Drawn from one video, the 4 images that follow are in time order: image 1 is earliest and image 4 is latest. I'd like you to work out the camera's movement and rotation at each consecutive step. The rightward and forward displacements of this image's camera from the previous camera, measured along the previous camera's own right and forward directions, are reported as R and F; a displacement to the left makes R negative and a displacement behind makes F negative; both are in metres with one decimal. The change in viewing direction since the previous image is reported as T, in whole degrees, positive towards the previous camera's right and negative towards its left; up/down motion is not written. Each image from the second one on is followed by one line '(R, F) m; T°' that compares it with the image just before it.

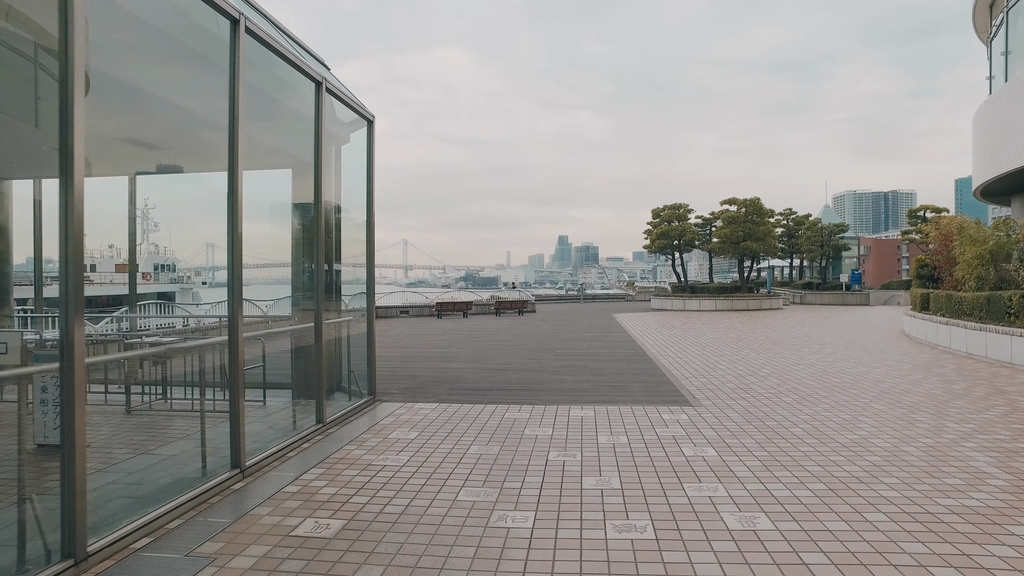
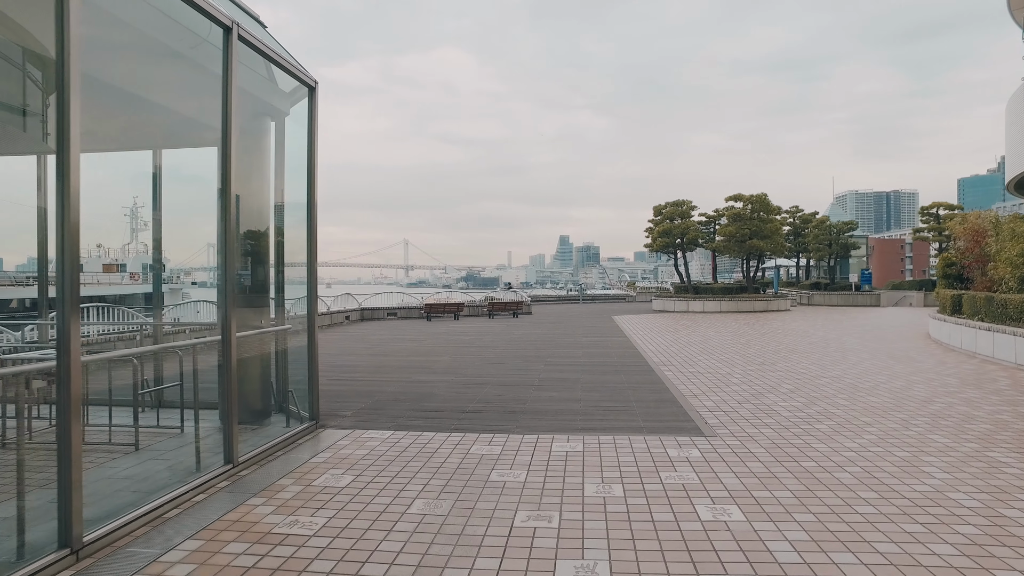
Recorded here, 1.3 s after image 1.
(+0.2, +1.2) m; 0°
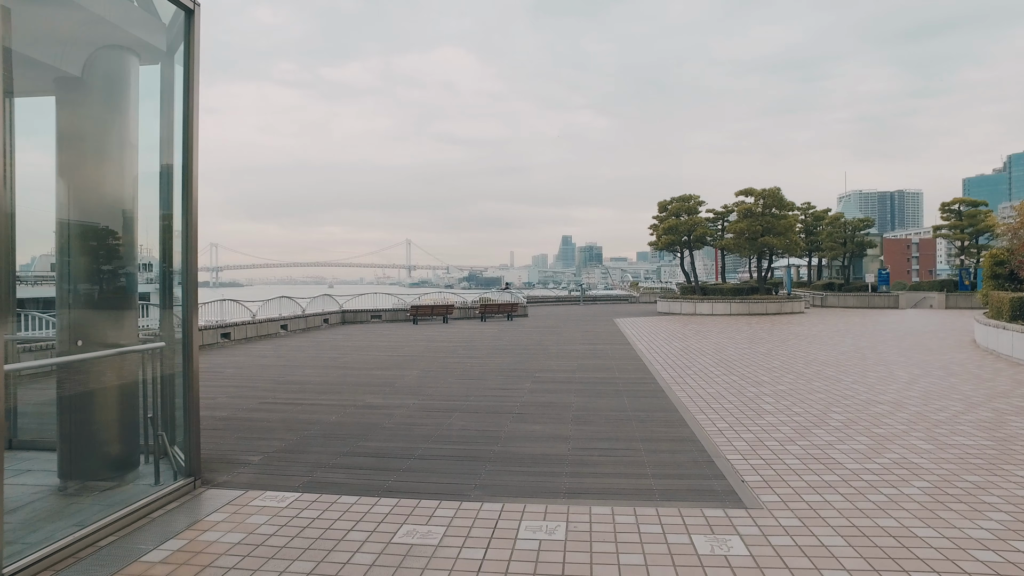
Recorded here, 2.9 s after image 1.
(+0.3, +1.6) m; 0°
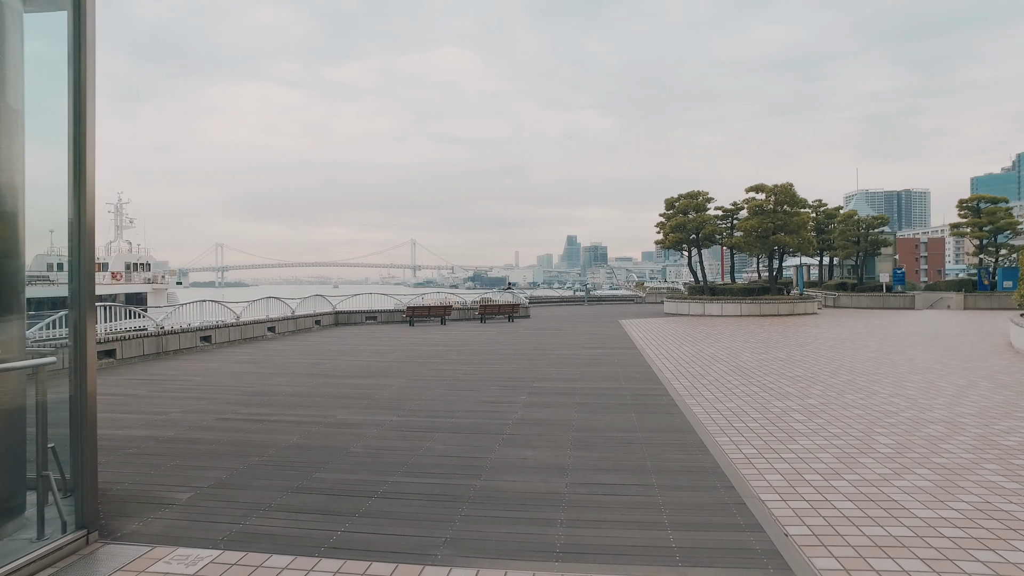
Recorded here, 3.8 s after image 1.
(+0.1, +0.8) m; 0°
